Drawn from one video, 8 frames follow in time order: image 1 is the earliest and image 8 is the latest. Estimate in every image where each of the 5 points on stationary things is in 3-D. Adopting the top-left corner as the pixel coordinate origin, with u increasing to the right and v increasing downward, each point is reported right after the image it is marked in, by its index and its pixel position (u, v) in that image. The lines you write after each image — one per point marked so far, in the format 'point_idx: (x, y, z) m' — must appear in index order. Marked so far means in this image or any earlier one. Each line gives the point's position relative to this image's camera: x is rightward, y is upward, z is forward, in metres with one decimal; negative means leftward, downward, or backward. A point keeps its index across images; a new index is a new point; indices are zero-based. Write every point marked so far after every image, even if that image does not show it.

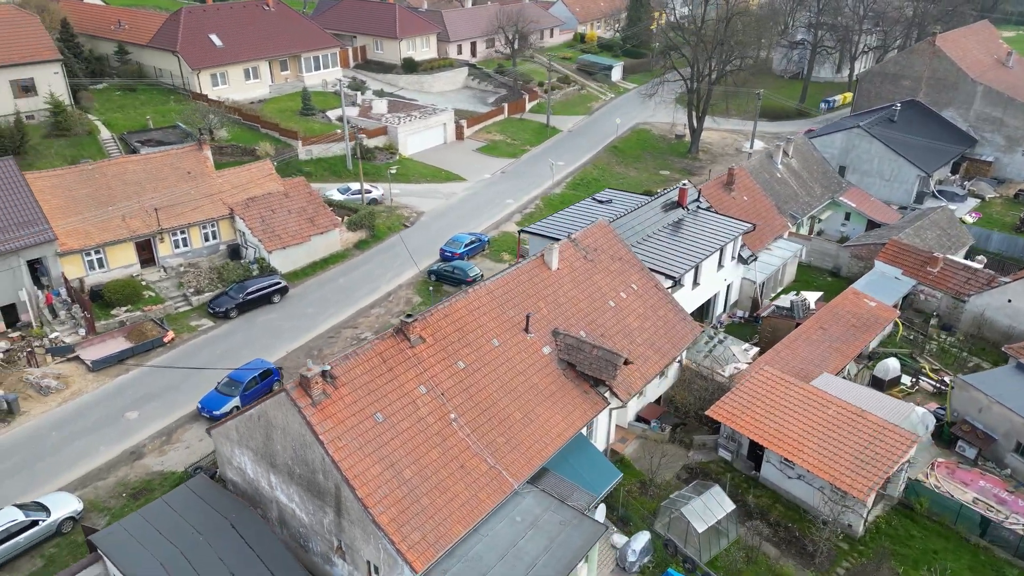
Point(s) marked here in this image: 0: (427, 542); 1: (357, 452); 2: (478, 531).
0: (-2.1, -6.2, +18.0) m
1: (-3.9, -4.1, +18.7) m
2: (-0.9, -6.2, +18.9) m
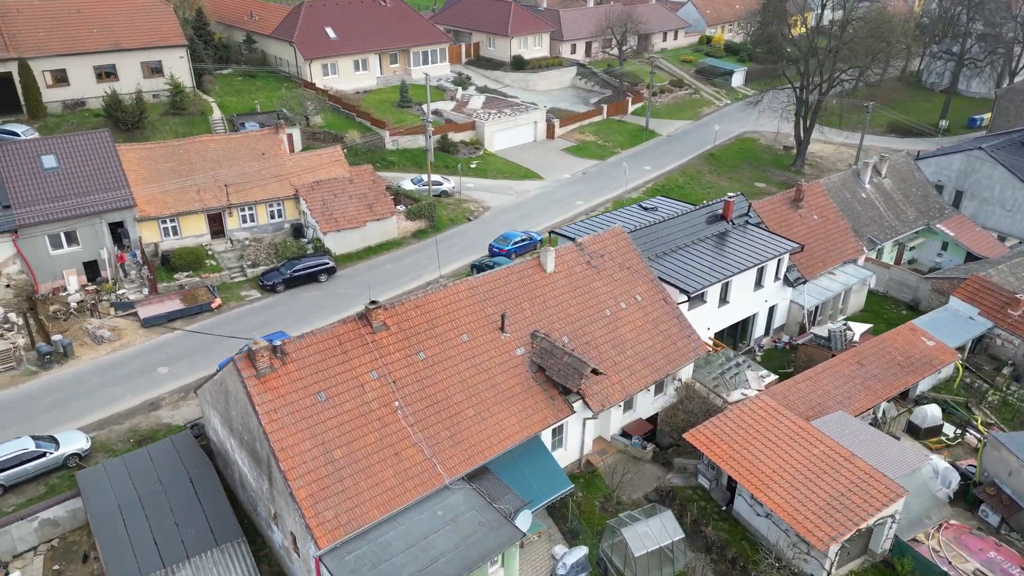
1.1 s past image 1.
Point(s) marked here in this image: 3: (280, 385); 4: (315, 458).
0: (-4.4, -5.9, +18.6) m
1: (-5.9, -3.6, +19.5) m
2: (-3.0, -6.0, +19.2) m
3: (-6.3, -2.6, +20.0) m
4: (-5.1, -4.4, +19.3) m
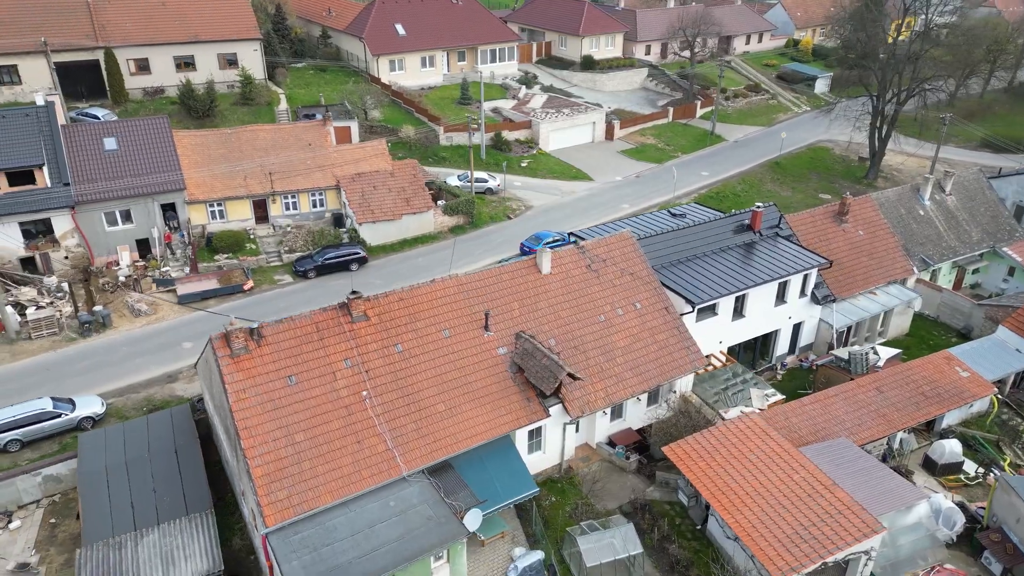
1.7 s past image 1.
0: (-5.8, -5.6, +19.1) m
1: (-7.0, -3.2, +20.3) m
2: (-4.4, -5.8, +19.6) m
3: (-7.3, -2.2, +20.8) m
4: (-6.4, -4.1, +20.0) m
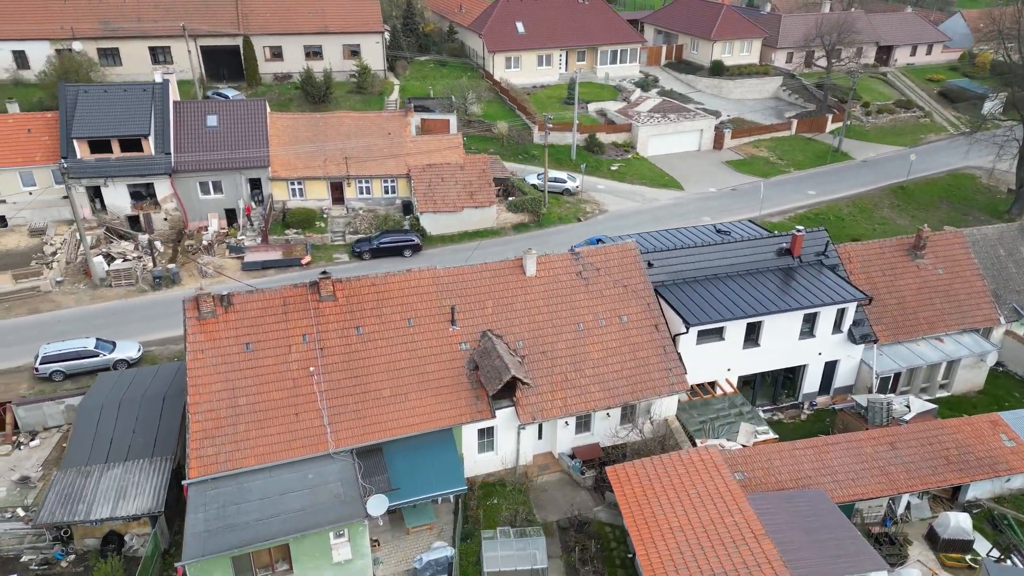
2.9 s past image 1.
0: (-8.3, -4.8, +20.6) m
1: (-9.0, -2.3, +21.9) m
2: (-6.8, -5.1, +20.8) m
3: (-9.0, -1.2, +22.5) m
4: (-8.5, -3.2, +21.6) m
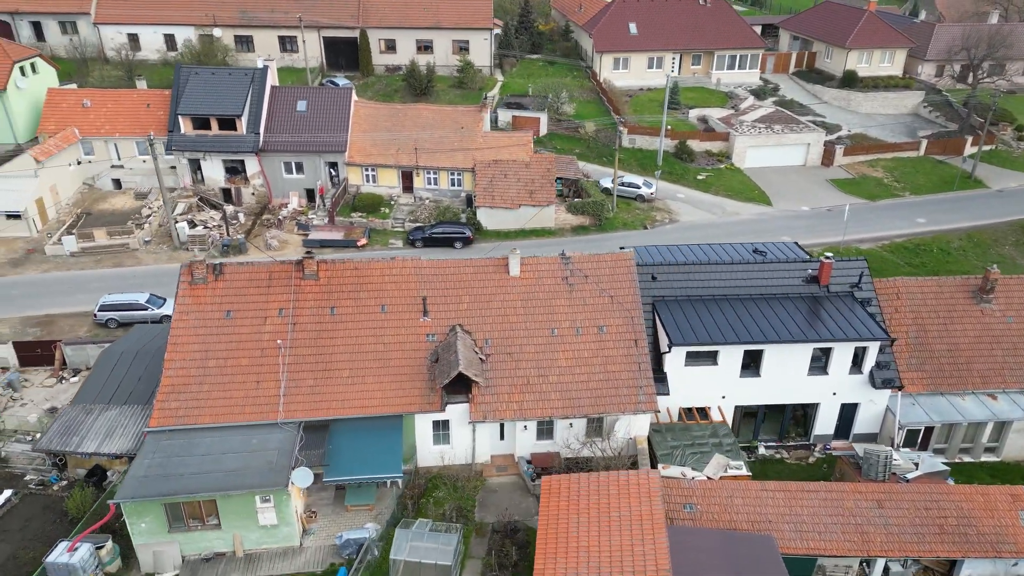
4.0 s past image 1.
0: (-10.2, -3.8, +22.4) m
1: (-10.4, -1.3, +23.8) m
2: (-8.8, -4.3, +22.3) m
3: (-10.2, -0.2, +24.4) m
4: (-10.1, -2.2, +23.4) m
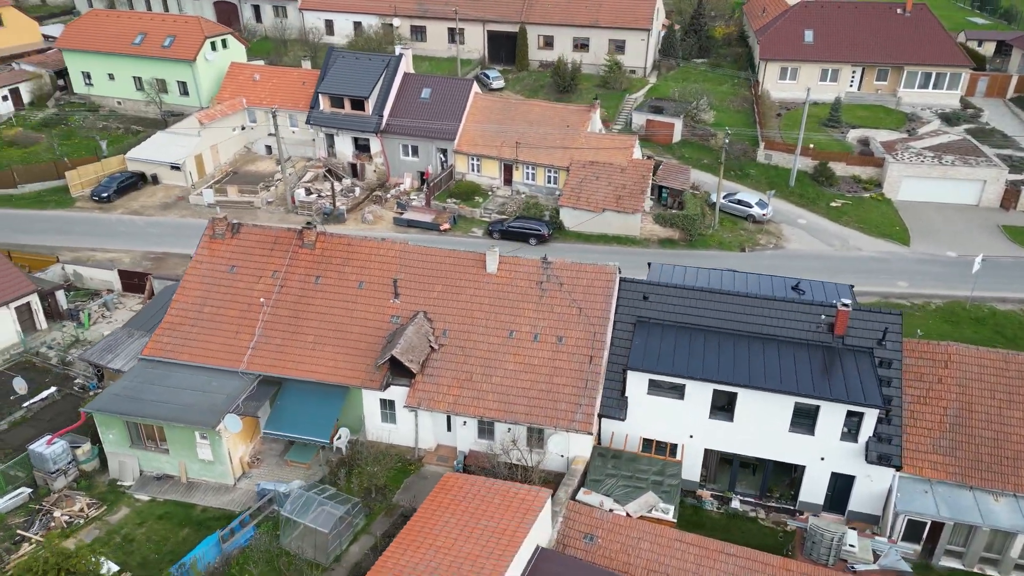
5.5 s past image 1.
0: (-12.0, -2.0, +25.6) m
1: (-11.4, +0.4, +26.9) m
2: (-10.8, -2.7, +25.1) m
3: (-10.9, +1.4, +27.4) m
4: (-11.4, -0.6, +26.4) m
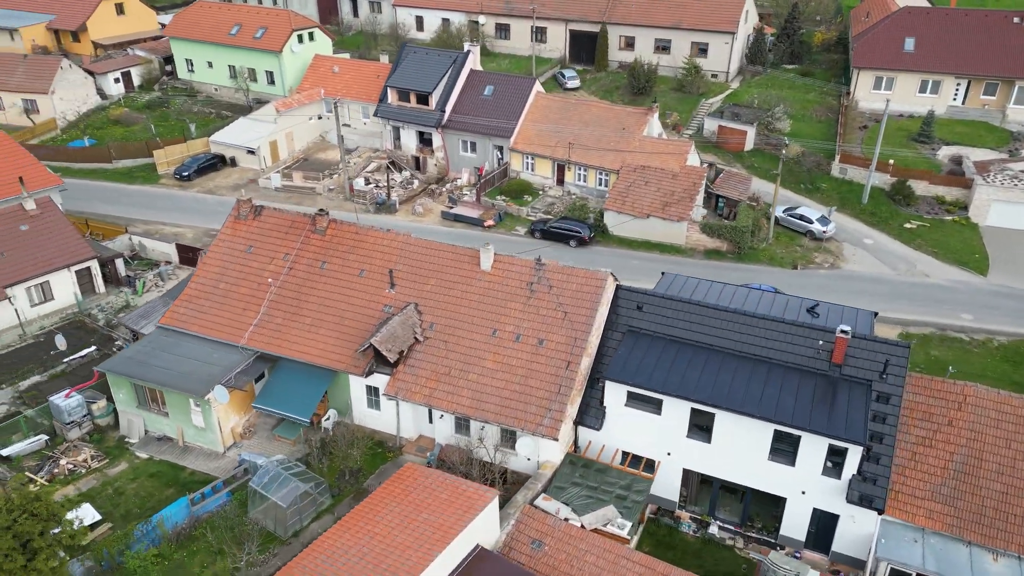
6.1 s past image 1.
0: (-12.3, -1.1, +27.3) m
1: (-11.3, +1.3, +28.5) m
2: (-11.2, -1.9, +26.6) m
3: (-10.6, +2.3, +28.9) m
4: (-11.4, +0.3, +28.0) m
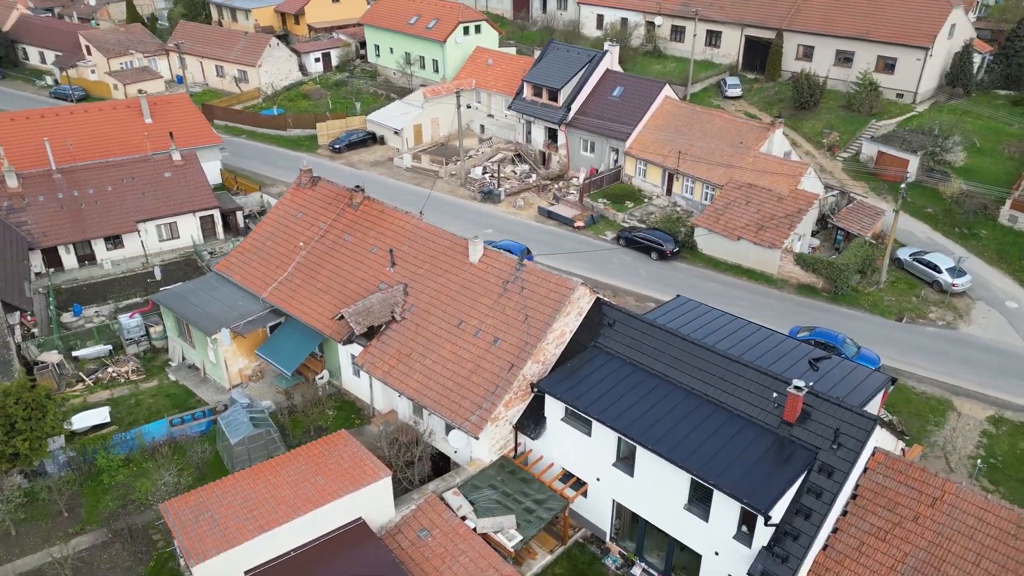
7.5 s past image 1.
0: (-11.8, +0.9, +30.9) m
1: (-10.1, +3.1, +31.7) m
2: (-11.1, 0.0, +30.0) m
3: (-9.3, +4.0, +31.9) m
4: (-10.6, +2.2, +31.3) m
